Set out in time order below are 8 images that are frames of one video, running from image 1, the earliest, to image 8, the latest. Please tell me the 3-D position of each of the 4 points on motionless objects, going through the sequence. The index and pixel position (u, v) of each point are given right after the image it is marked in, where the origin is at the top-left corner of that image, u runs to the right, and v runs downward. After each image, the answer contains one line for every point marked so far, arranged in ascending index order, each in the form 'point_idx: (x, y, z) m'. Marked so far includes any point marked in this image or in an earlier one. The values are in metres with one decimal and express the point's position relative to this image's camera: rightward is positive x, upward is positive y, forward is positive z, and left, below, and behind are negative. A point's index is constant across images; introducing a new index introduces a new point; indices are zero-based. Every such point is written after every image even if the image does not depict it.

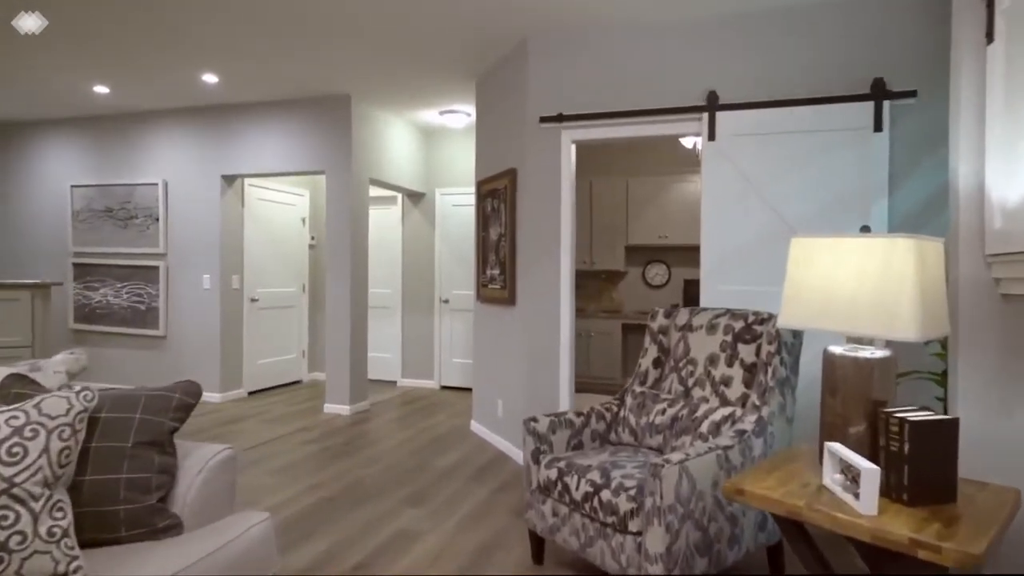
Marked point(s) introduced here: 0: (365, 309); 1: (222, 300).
0: (-1.3, -0.2, +5.2) m
1: (-2.7, -0.1, +5.5) m
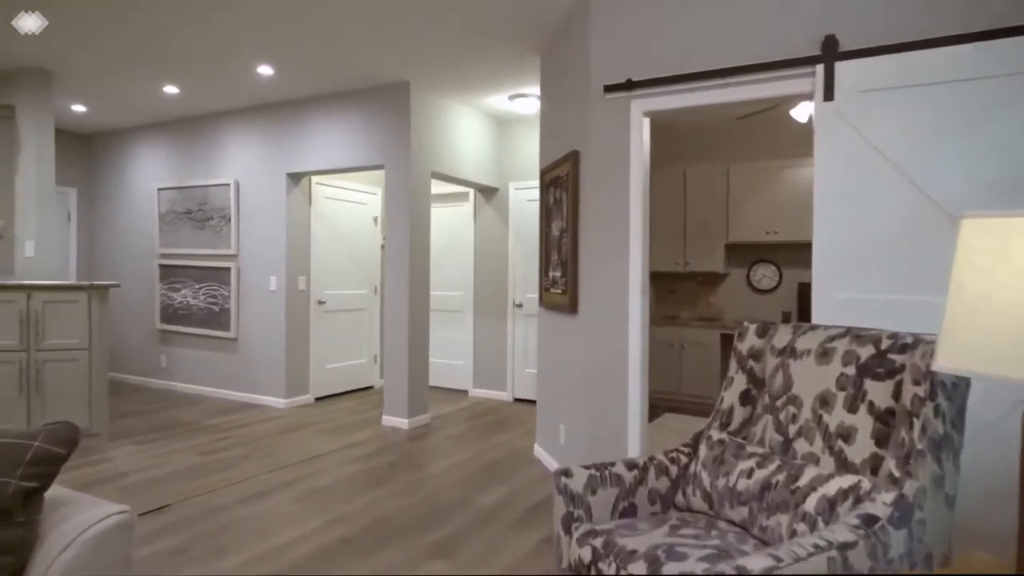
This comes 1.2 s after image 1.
0: (-0.7, -0.2, +4.8) m
1: (-2.0, -0.1, +5.3) m
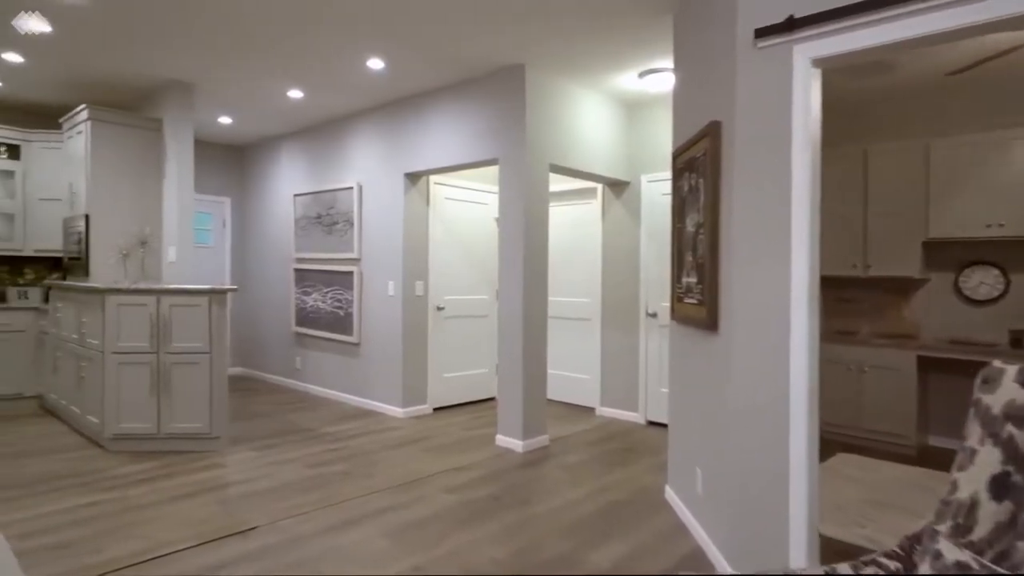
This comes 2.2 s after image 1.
0: (+0.2, -0.2, +4.4) m
1: (-0.9, -0.2, +5.2) m
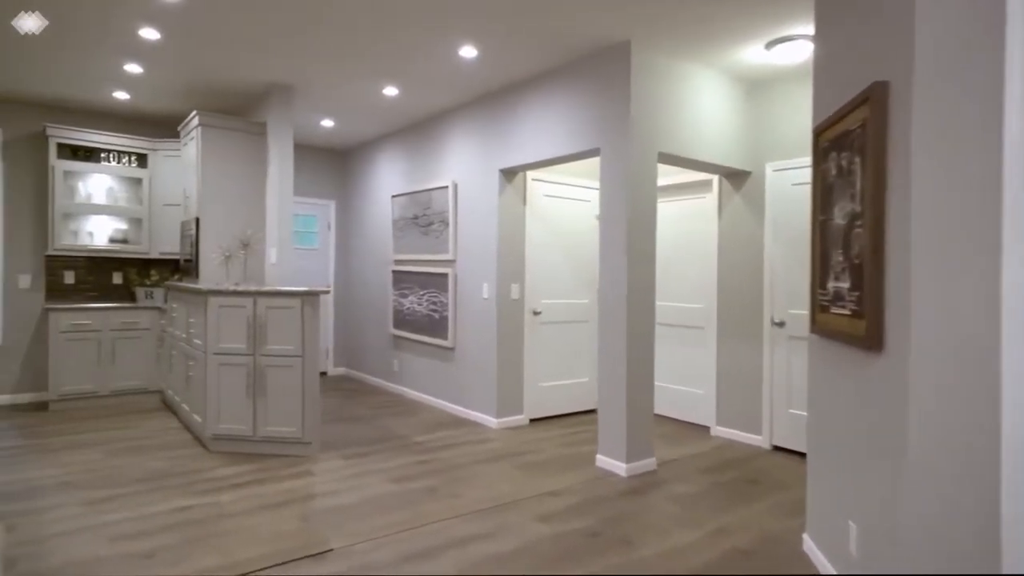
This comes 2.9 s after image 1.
0: (+0.9, -0.3, +3.9) m
1: (-0.1, -0.2, +4.9) m
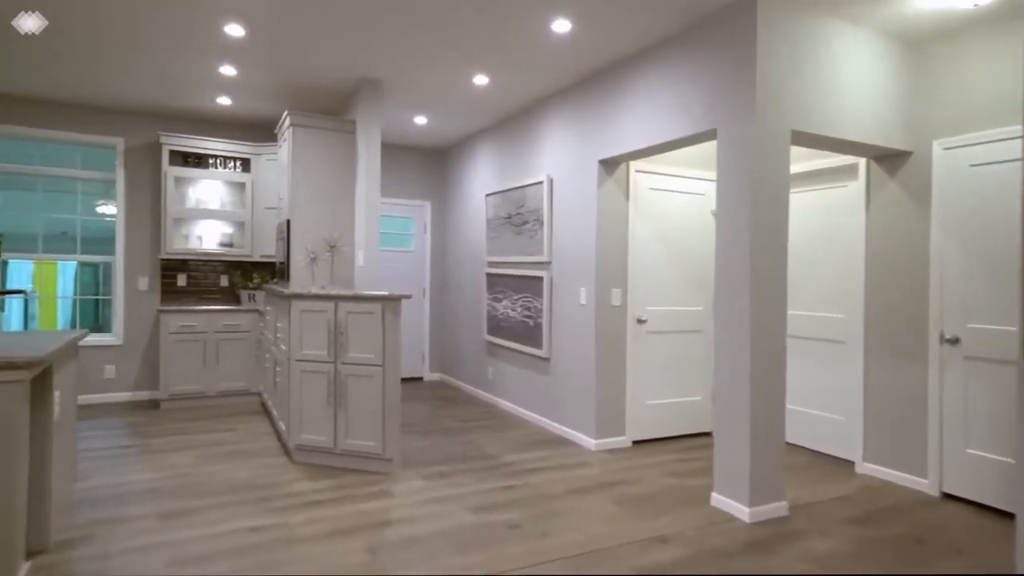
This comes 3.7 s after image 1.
0: (+1.4, -0.3, +3.2) m
1: (+0.6, -0.2, +4.4) m
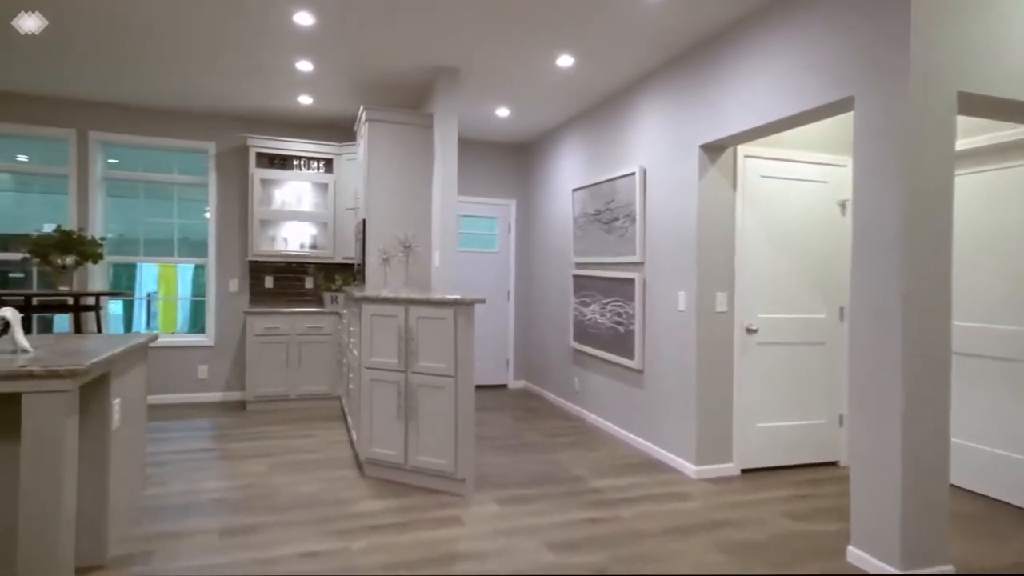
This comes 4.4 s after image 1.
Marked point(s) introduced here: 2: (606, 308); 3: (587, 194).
0: (+1.8, -0.3, +2.5) m
1: (+1.2, -0.3, +3.8) m
2: (+0.8, -0.2, +4.9) m
3: (+0.7, +0.8, +5.3) m
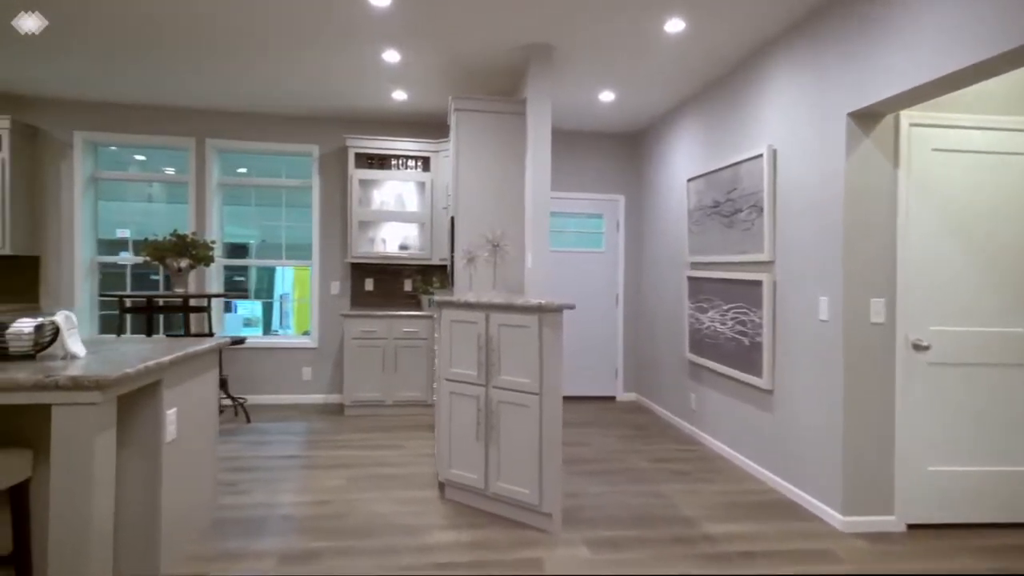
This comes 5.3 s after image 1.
0: (+2.1, -0.3, +1.7) m
1: (+1.7, -0.3, +3.0) m
2: (+1.5, -0.2, +4.2) m
3: (+1.5, +0.8, +4.6) m
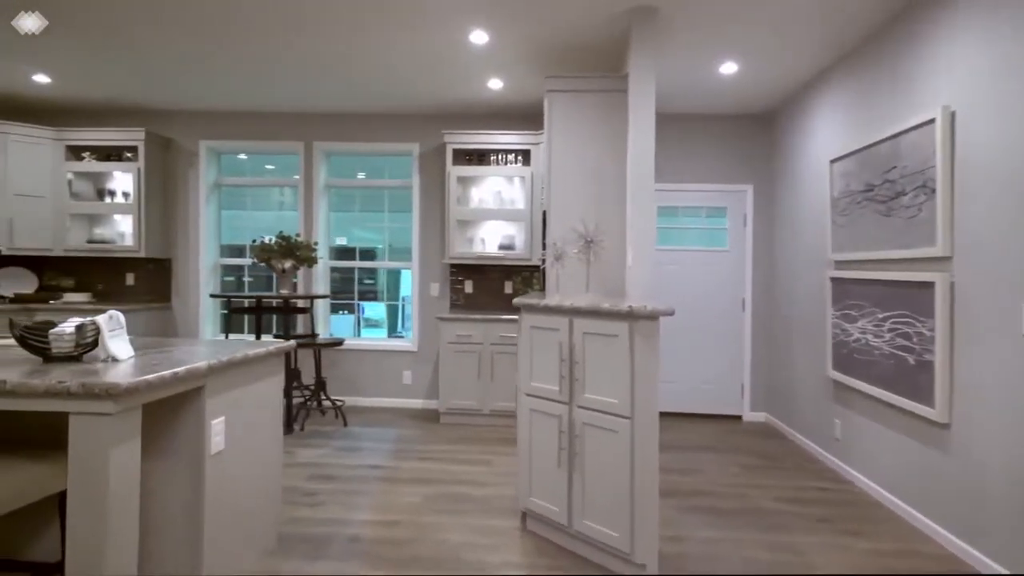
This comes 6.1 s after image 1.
0: (+2.1, -0.4, +0.8) m
1: (+2.0, -0.3, +2.2) m
2: (+2.1, -0.2, +3.4) m
3: (+2.2, +0.8, +3.8) m
